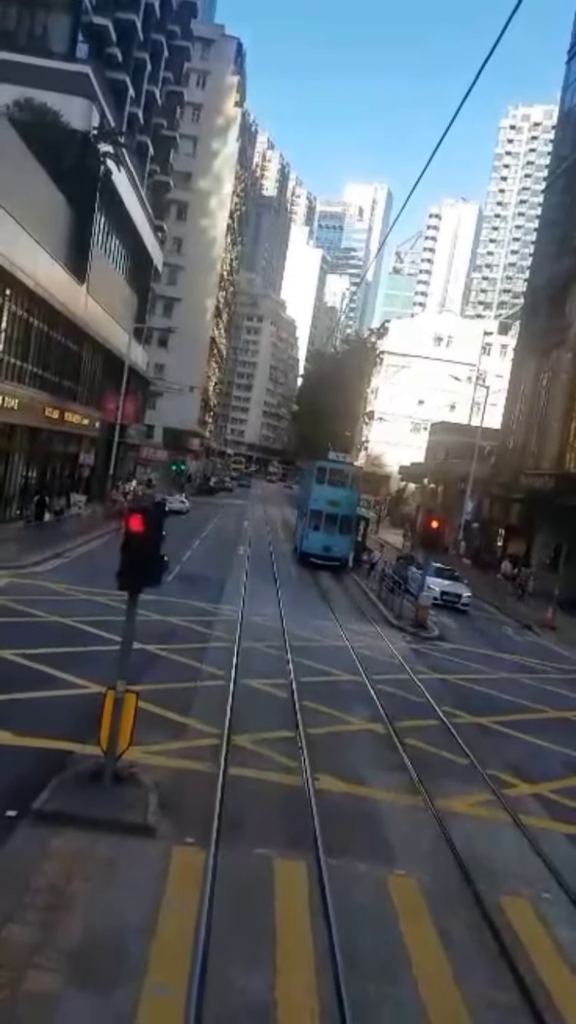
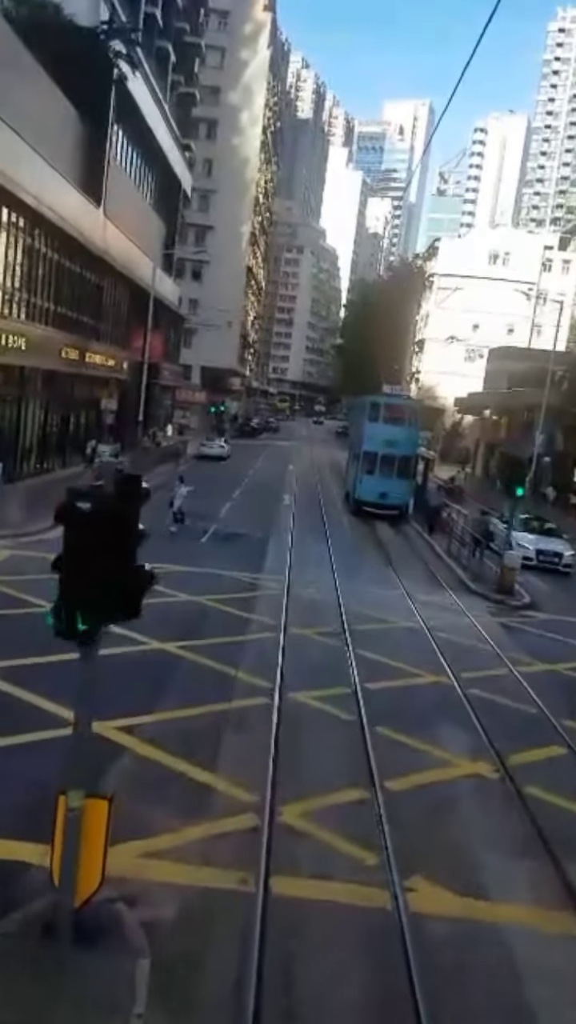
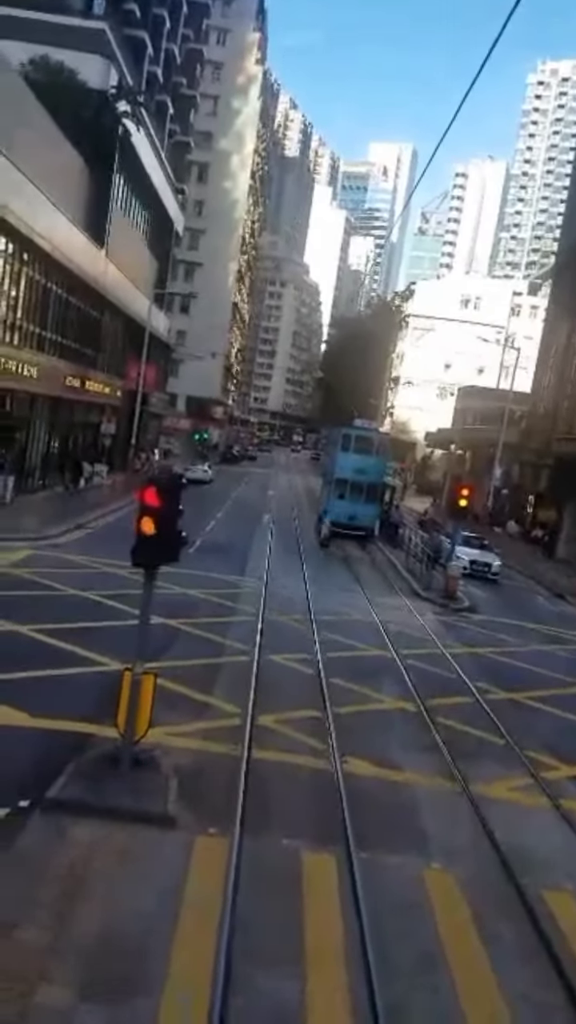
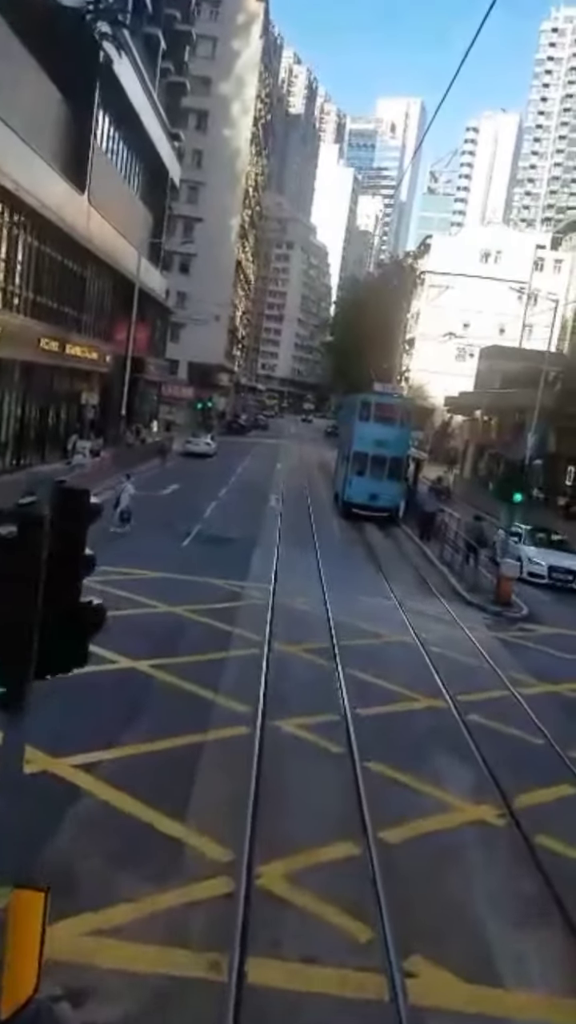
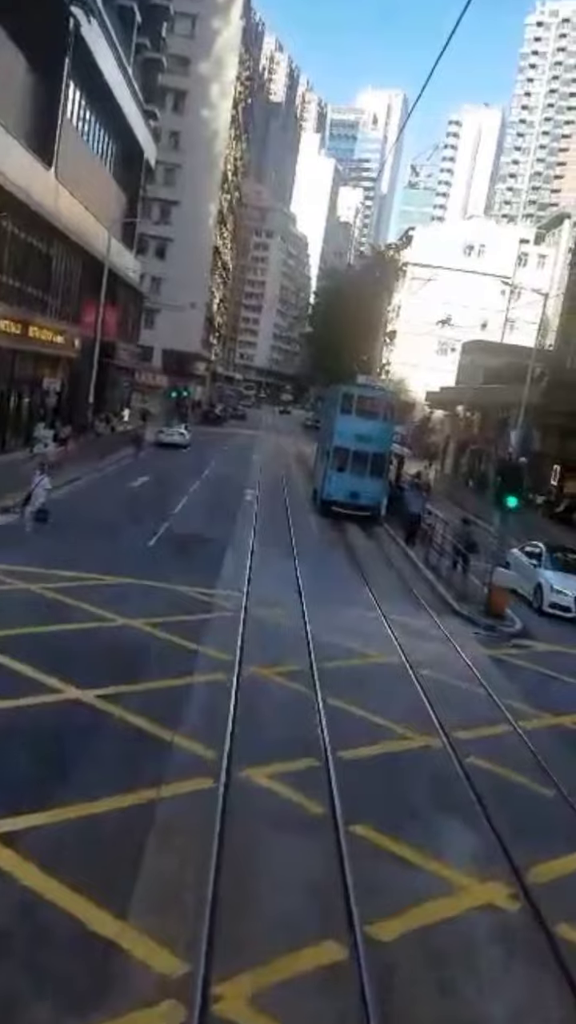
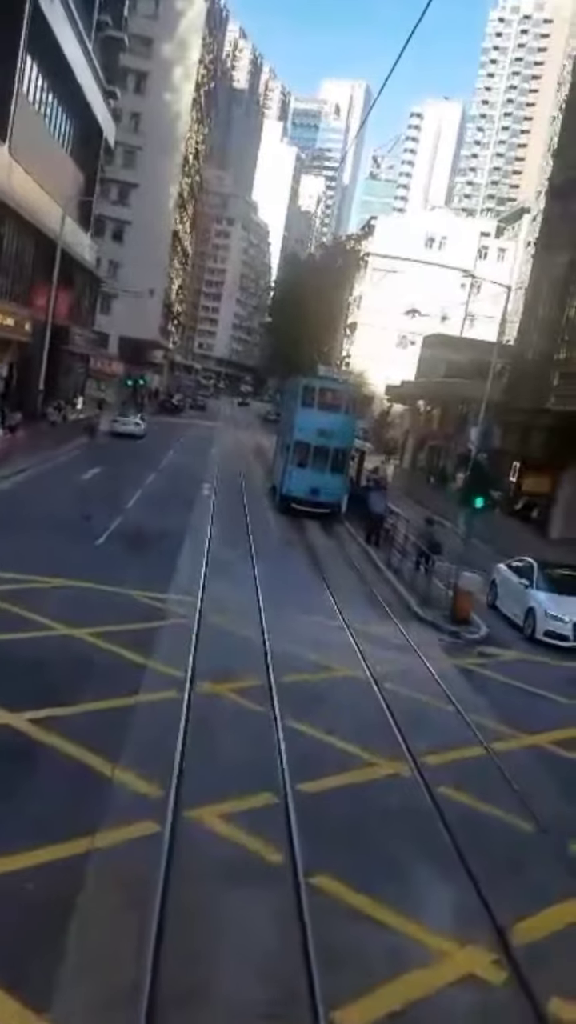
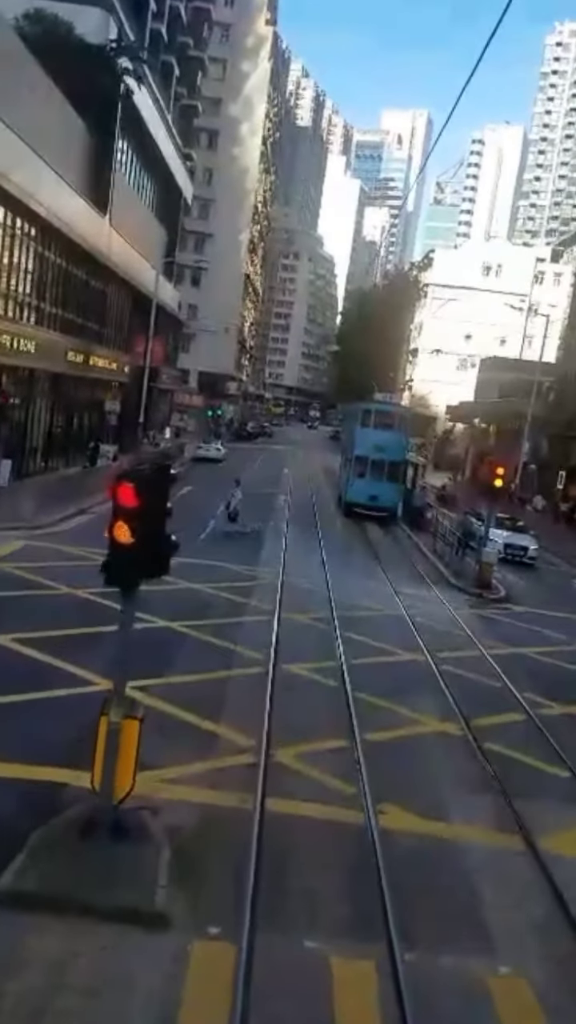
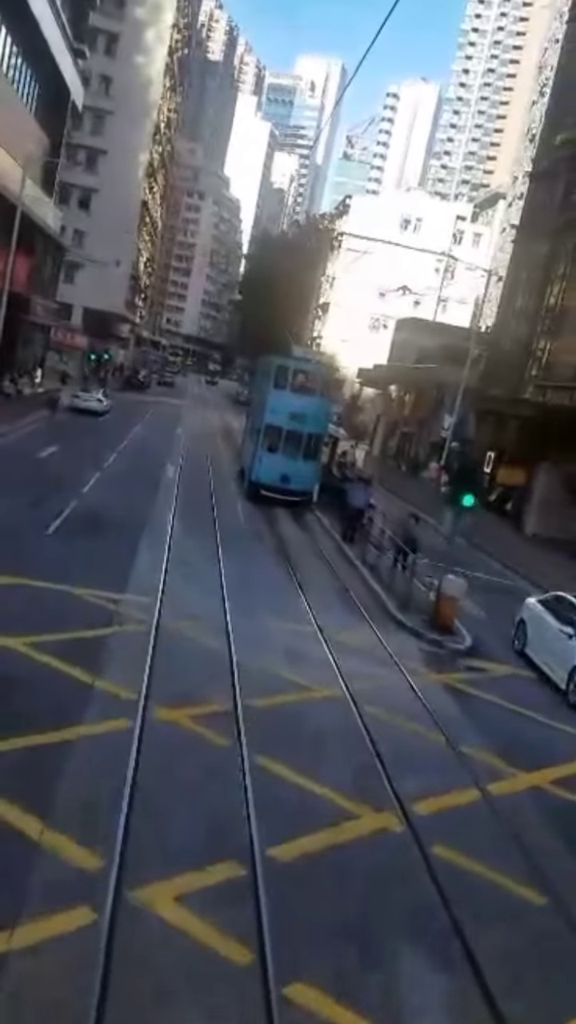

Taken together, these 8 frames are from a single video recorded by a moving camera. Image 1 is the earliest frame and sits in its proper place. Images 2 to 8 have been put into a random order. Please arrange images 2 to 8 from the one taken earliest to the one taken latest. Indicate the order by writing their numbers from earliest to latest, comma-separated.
3, 7, 2, 4, 5, 6, 8
